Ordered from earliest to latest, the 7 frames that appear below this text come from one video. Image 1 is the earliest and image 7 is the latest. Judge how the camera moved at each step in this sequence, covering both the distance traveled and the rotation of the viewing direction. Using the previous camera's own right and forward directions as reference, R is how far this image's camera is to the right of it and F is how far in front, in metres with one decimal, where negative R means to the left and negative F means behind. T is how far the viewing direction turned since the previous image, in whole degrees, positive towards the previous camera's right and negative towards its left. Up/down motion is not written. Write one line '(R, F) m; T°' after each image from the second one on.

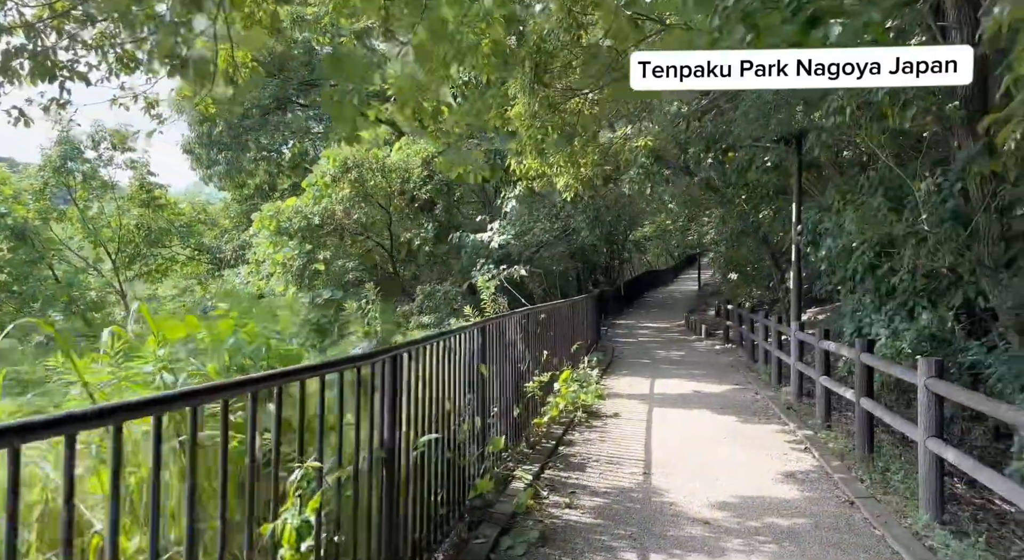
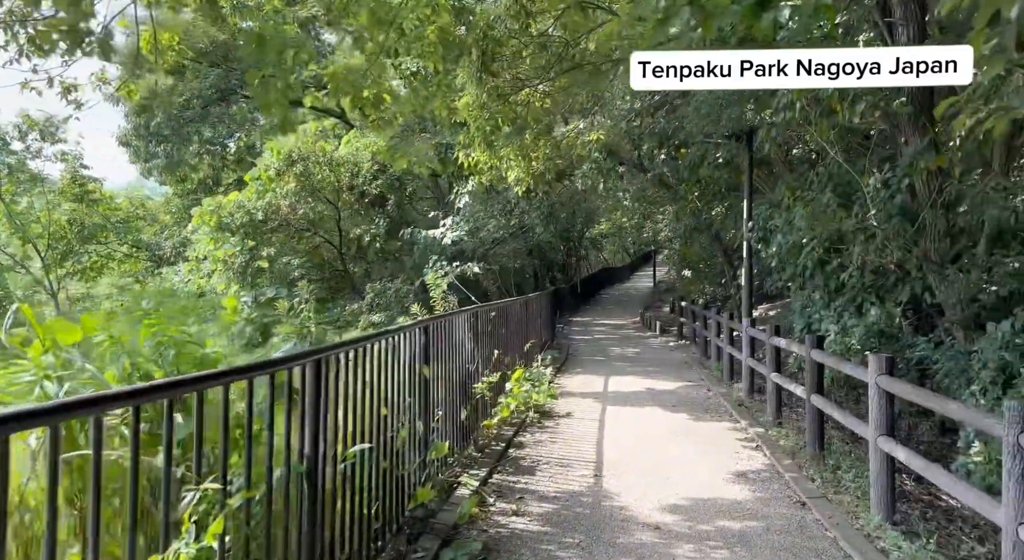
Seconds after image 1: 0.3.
(+0.1, +0.2) m; +3°
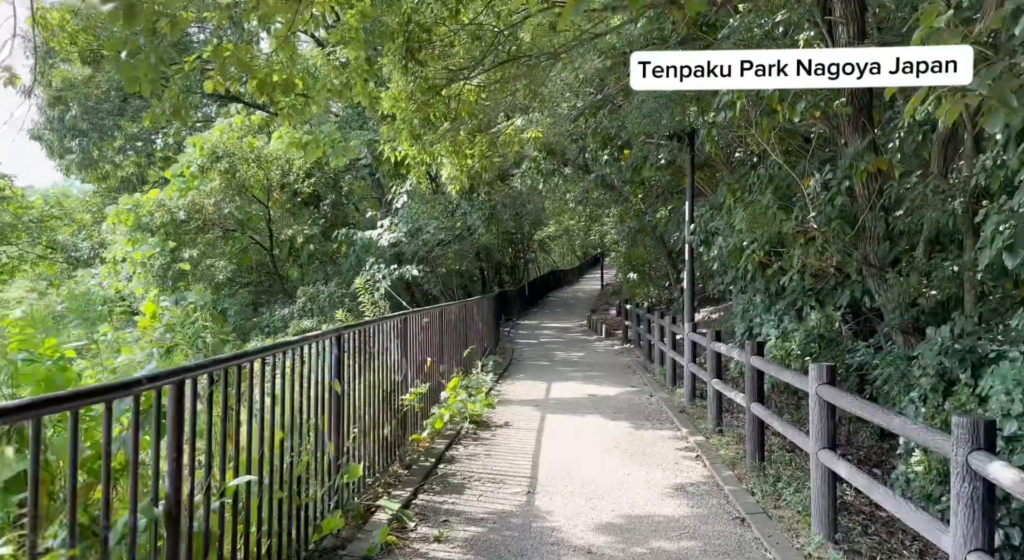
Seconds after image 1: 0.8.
(+0.2, +0.3) m; +4°
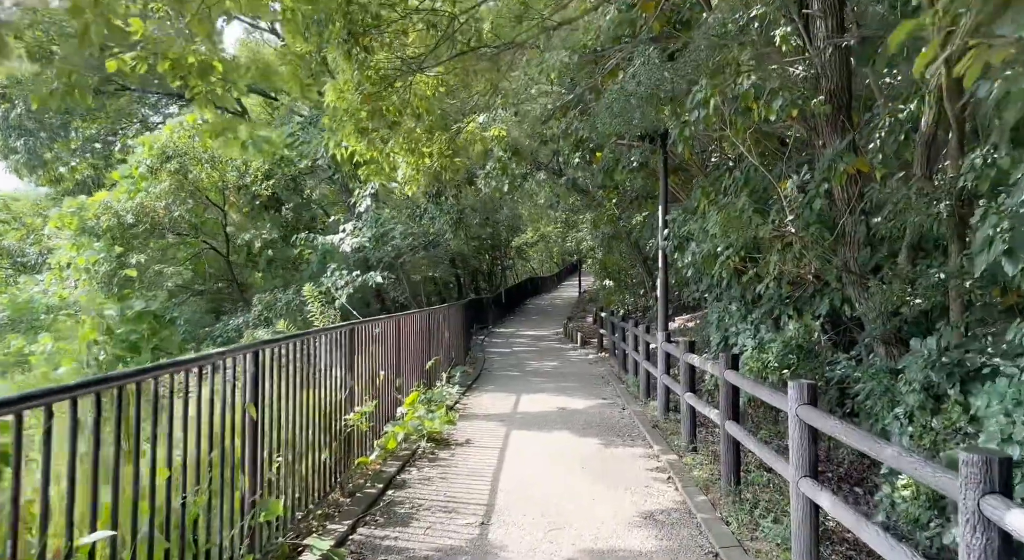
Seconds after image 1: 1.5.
(+0.2, +0.4) m; +2°
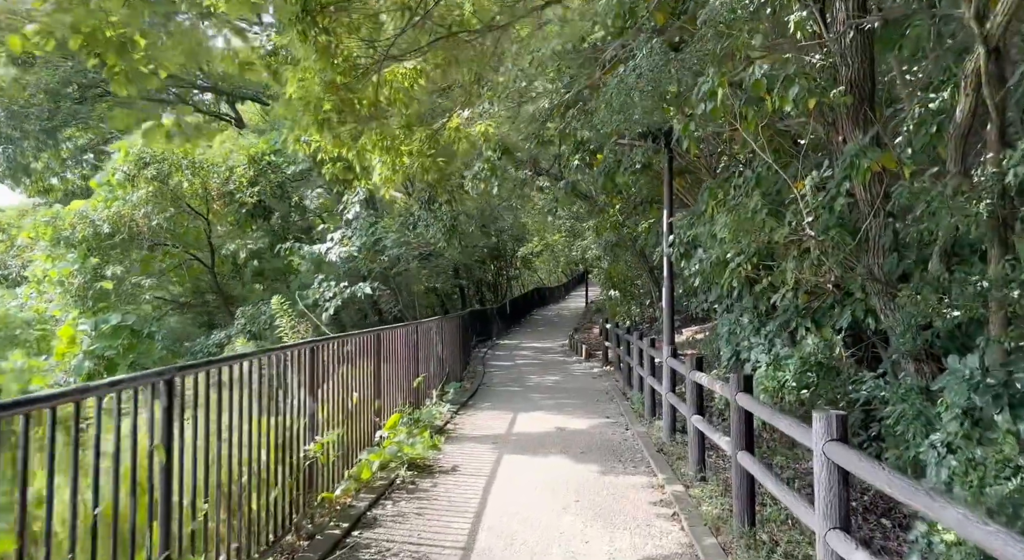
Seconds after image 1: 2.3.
(+0.2, +0.6) m; -1°
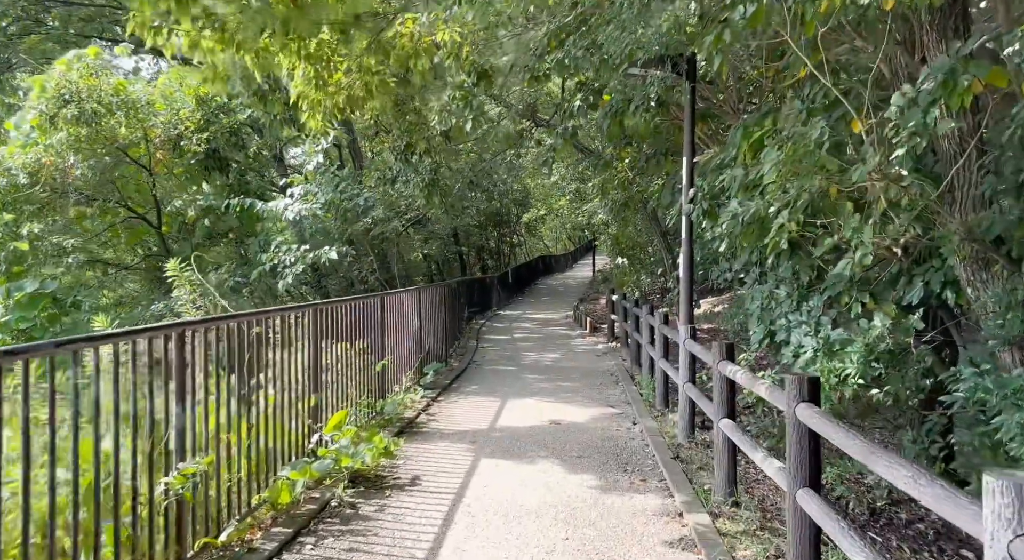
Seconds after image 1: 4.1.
(+0.2, +1.4) m; -1°
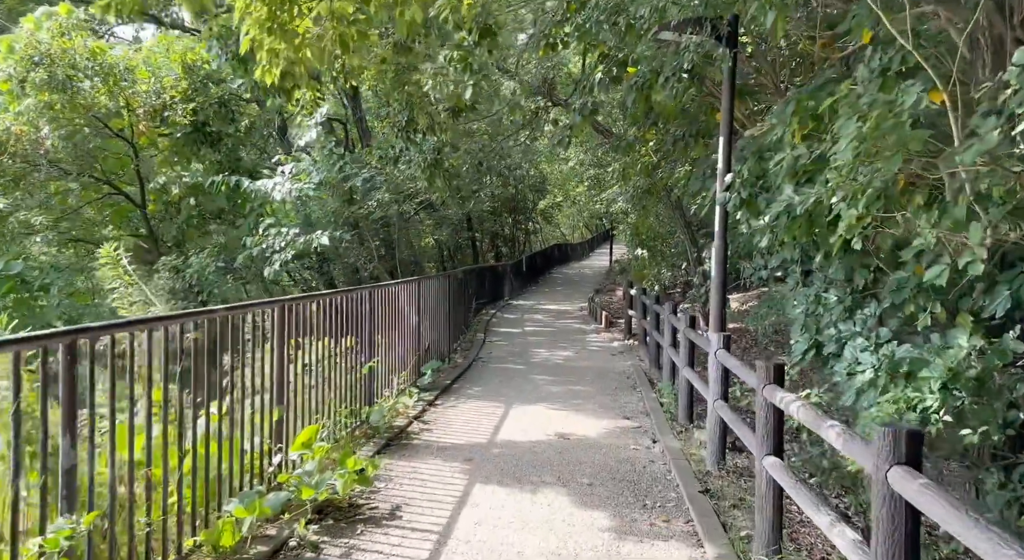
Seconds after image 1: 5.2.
(+0.1, +0.8) m; -1°
